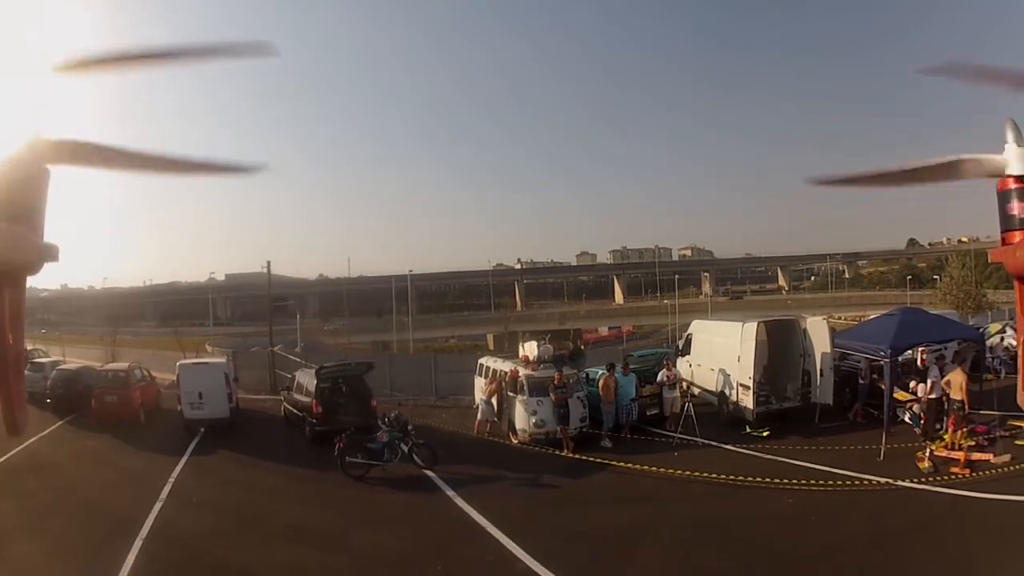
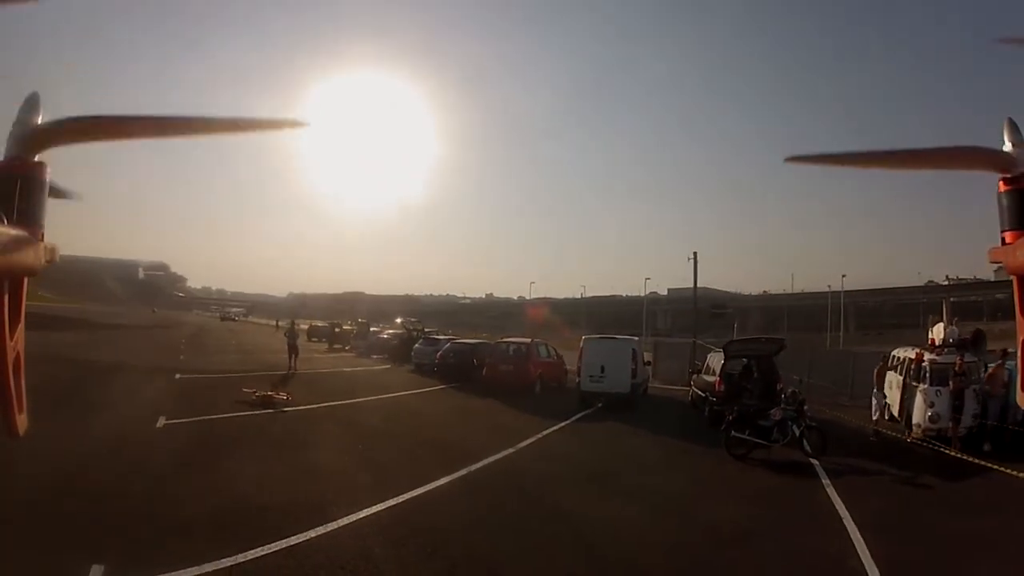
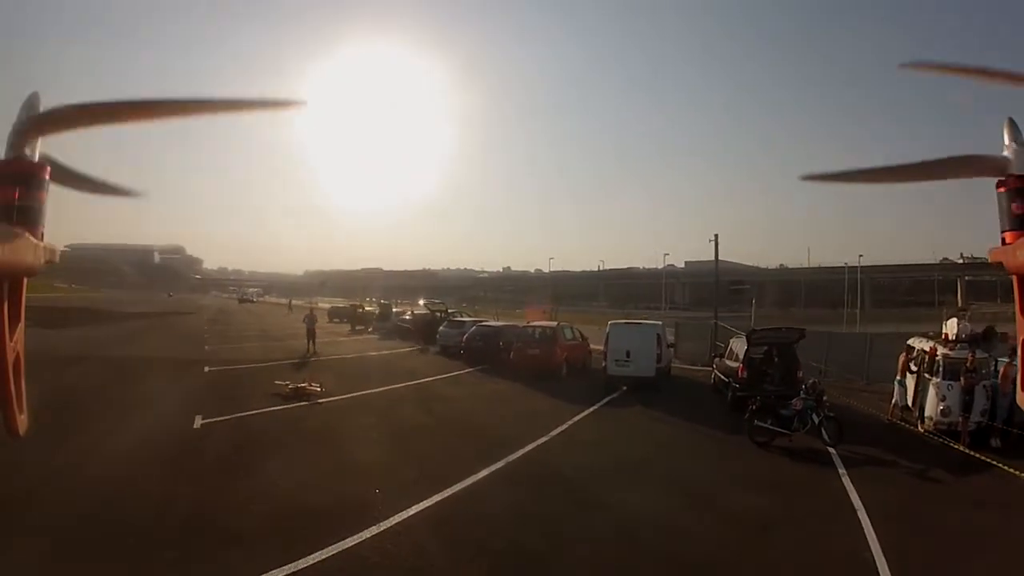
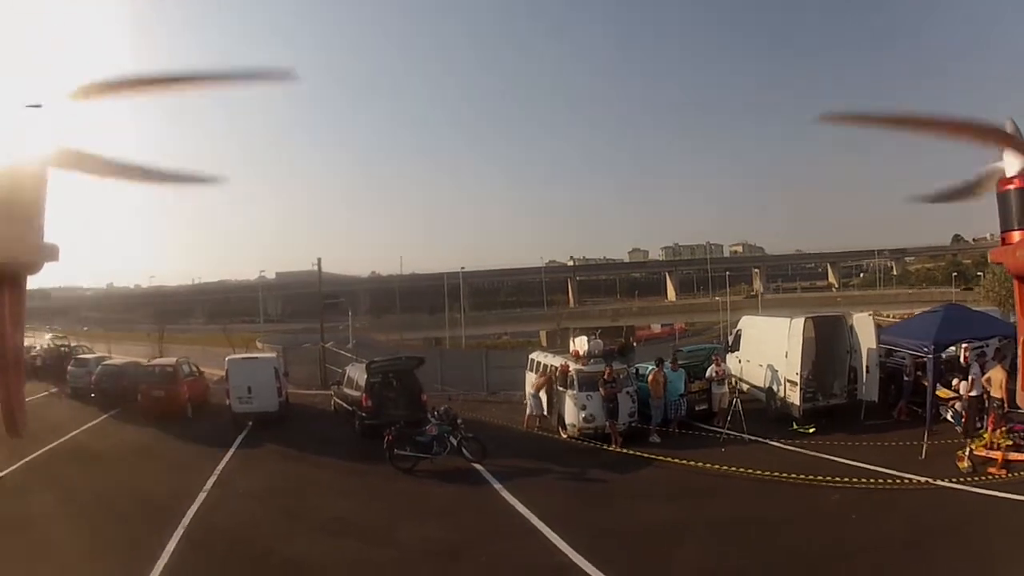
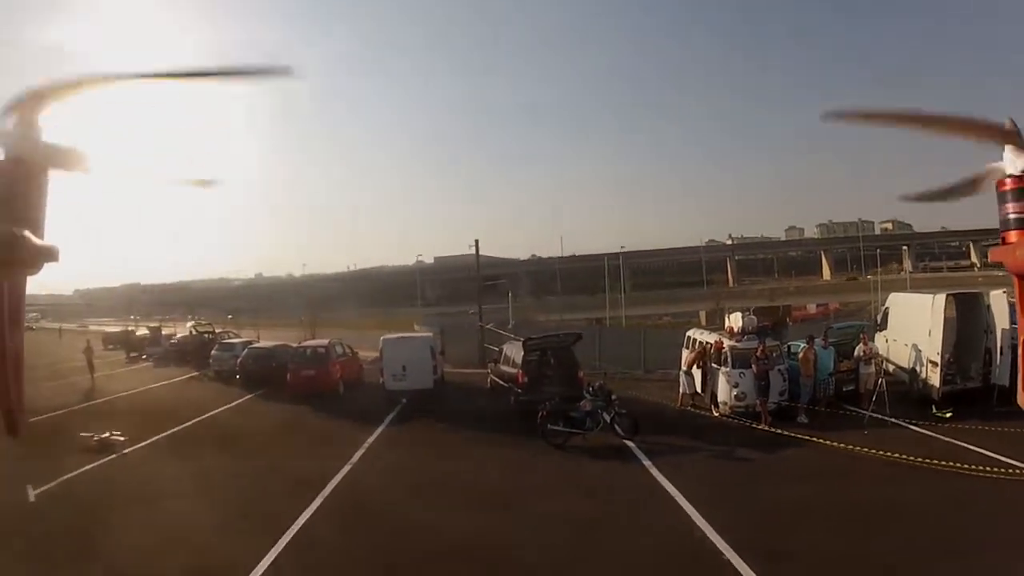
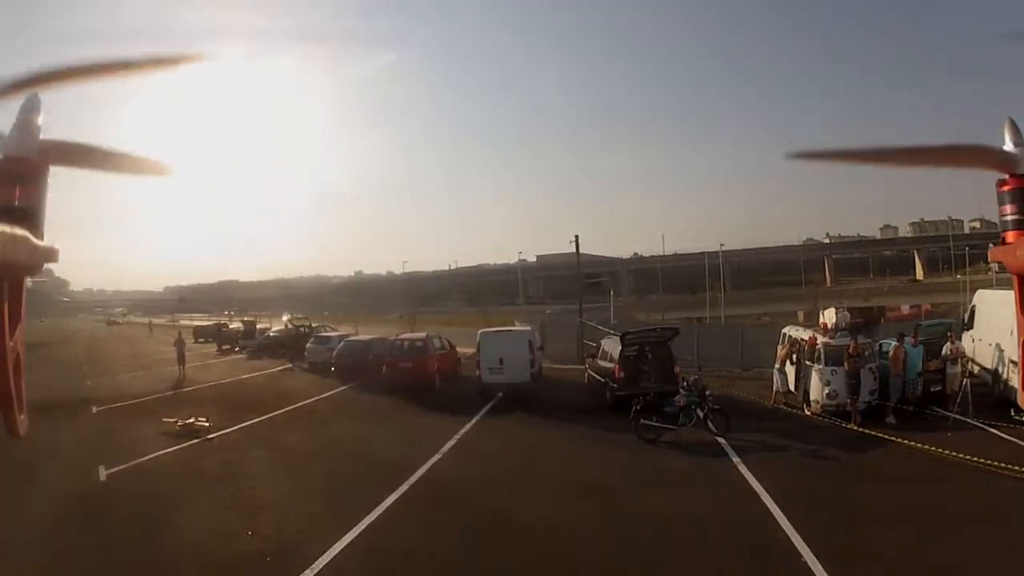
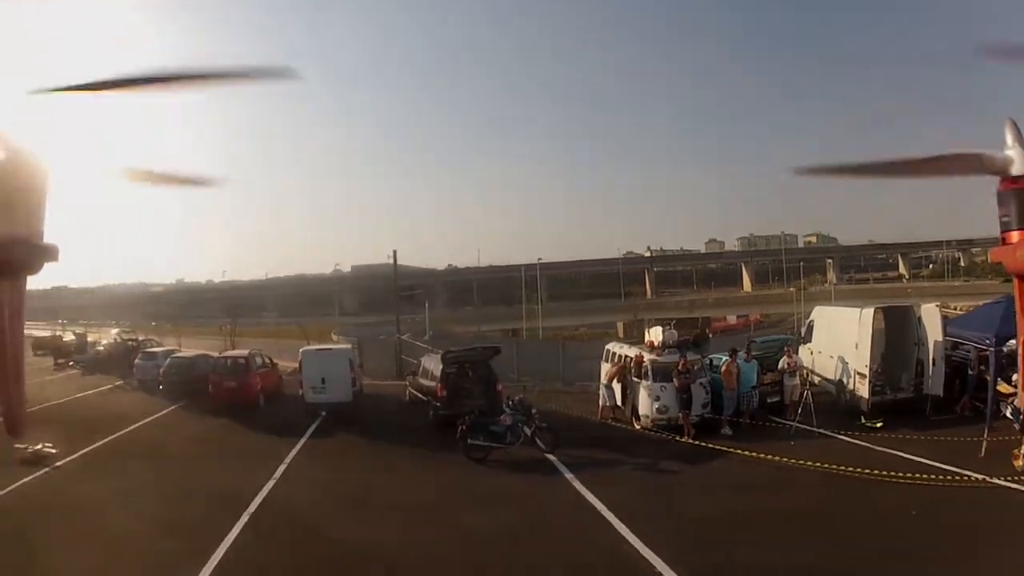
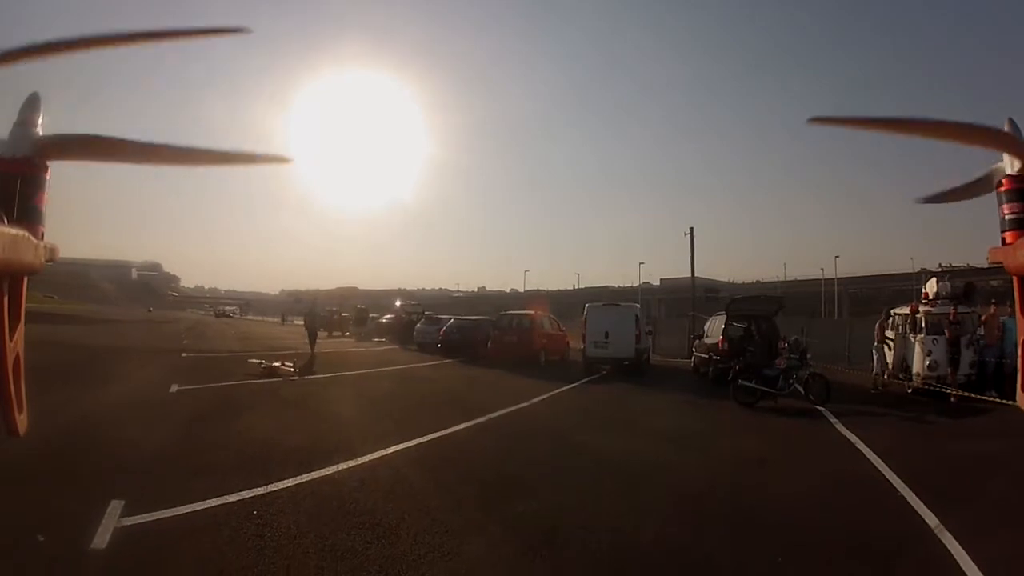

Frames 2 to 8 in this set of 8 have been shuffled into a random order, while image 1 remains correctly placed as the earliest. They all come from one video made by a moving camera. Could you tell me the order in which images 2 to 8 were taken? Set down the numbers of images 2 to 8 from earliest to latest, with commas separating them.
4, 7, 5, 6, 3, 2, 8
